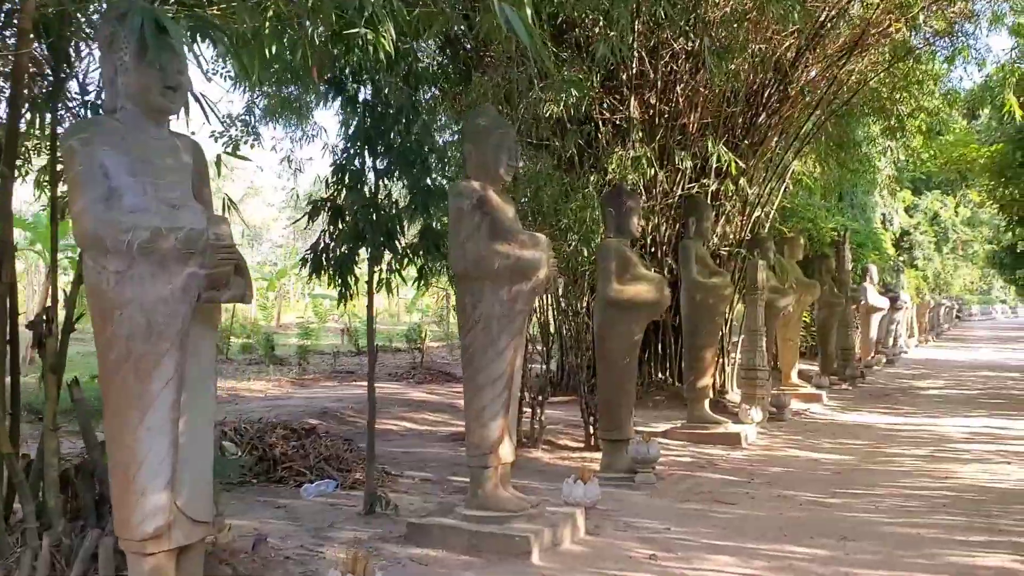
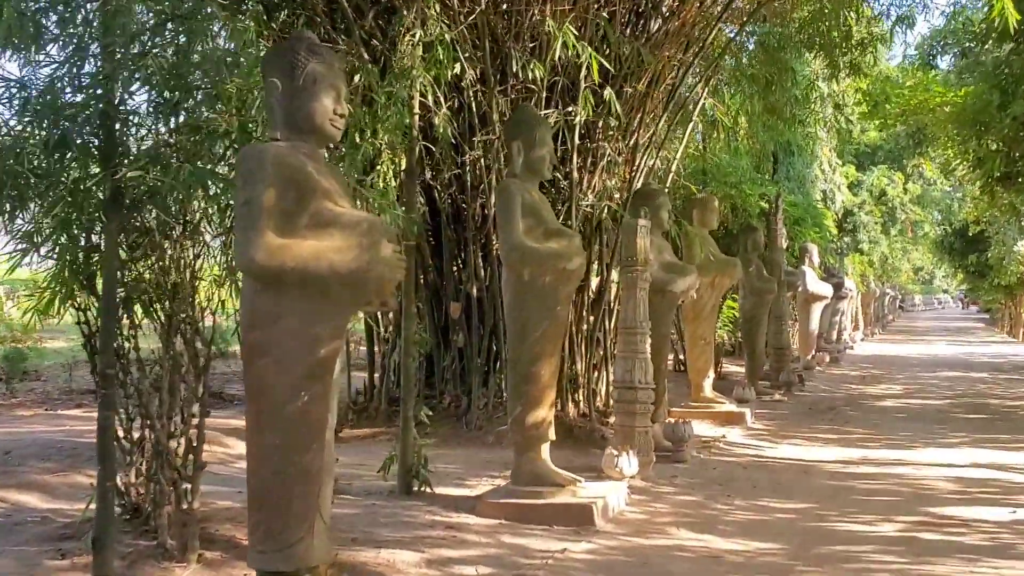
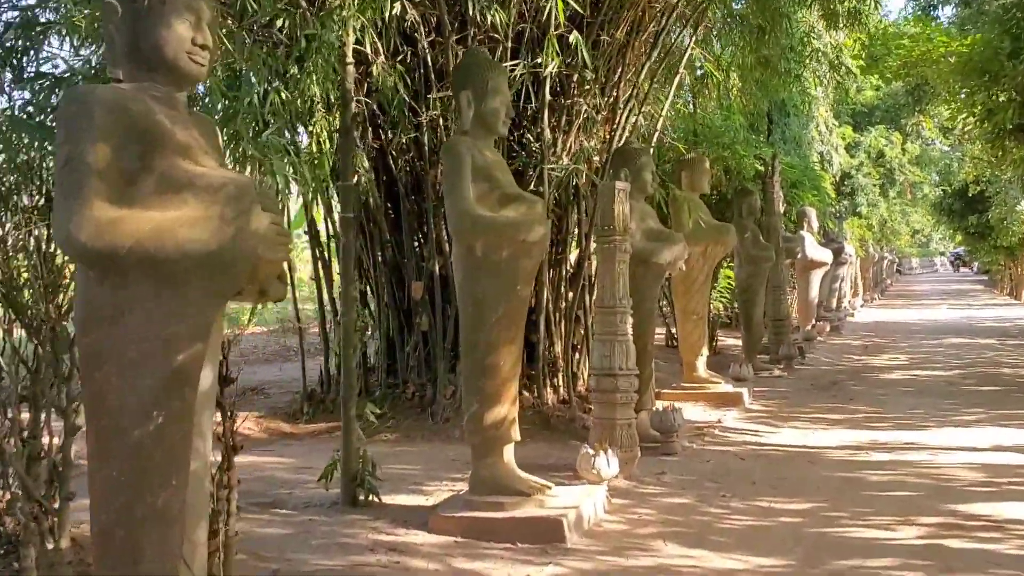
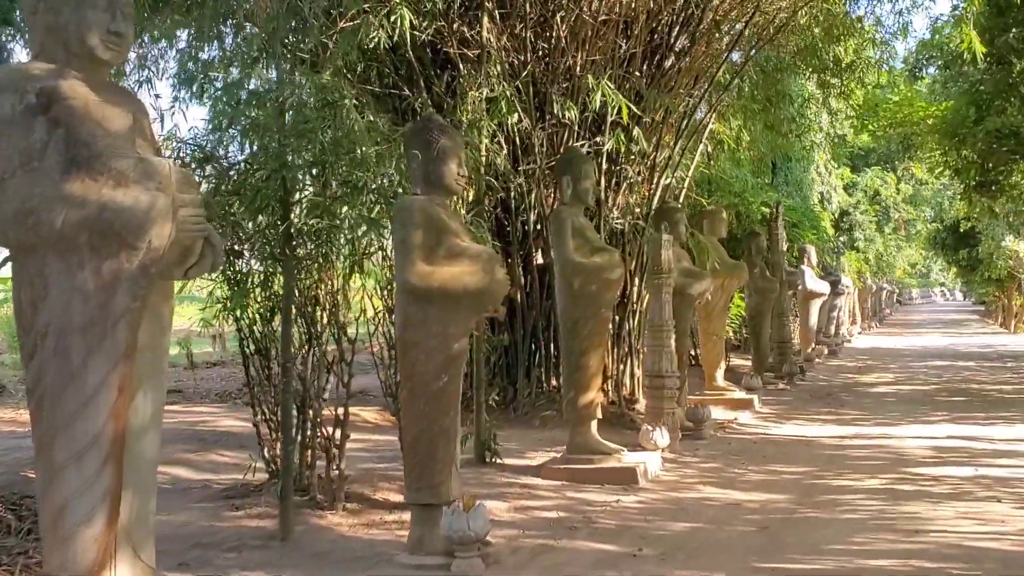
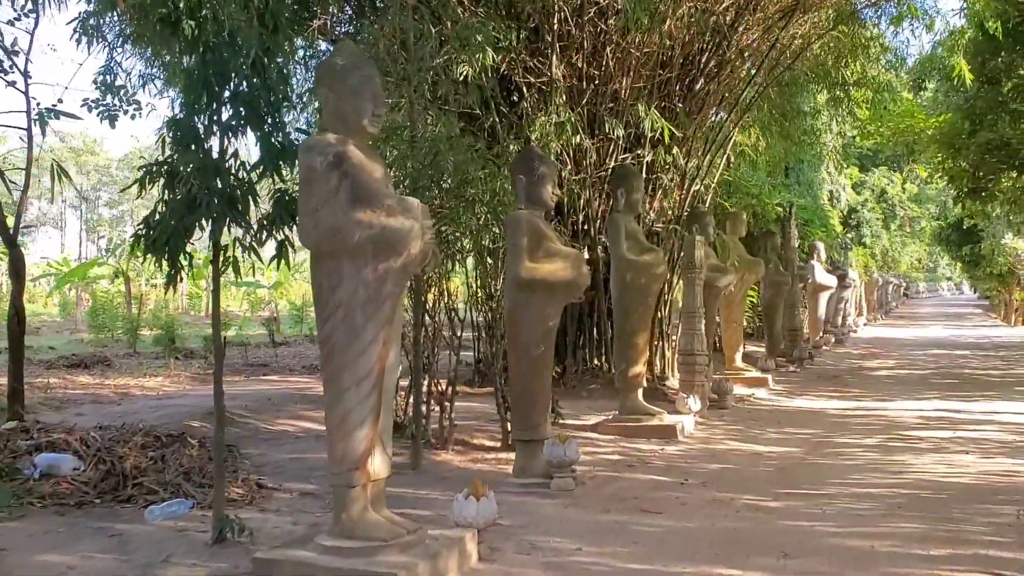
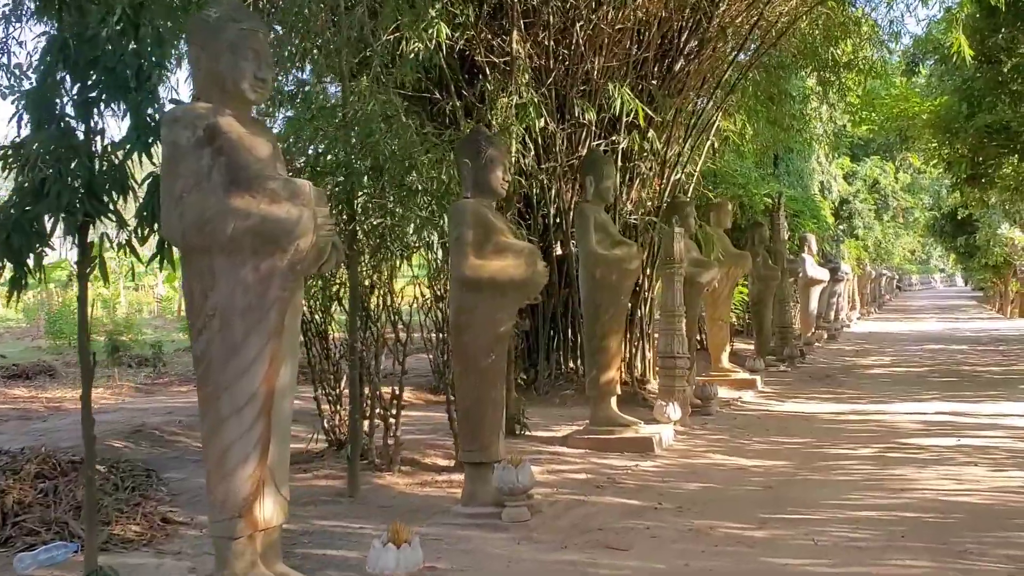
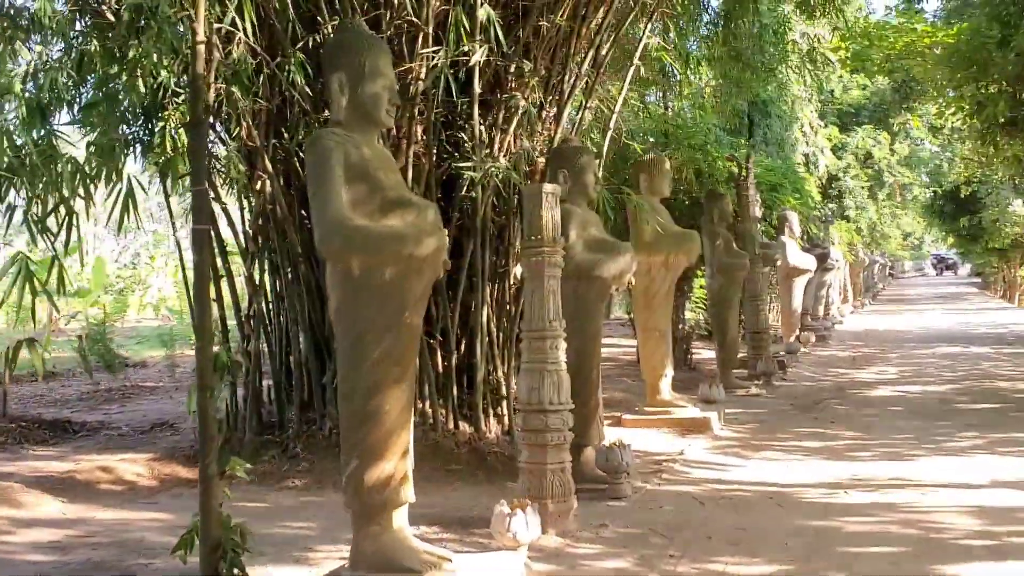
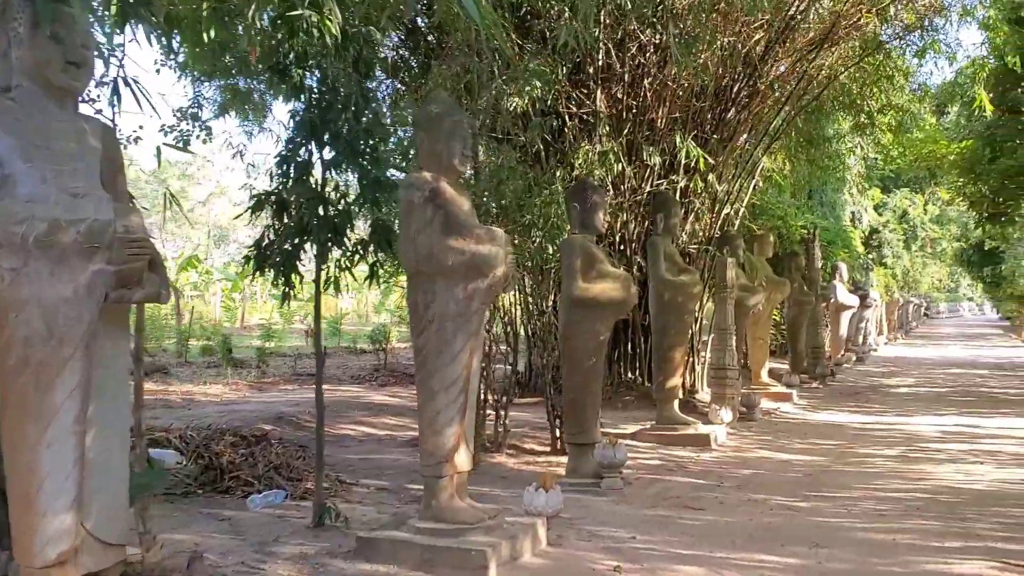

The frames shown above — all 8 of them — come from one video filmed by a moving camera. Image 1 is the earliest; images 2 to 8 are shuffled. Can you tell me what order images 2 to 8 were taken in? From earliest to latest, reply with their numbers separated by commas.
8, 5, 6, 4, 2, 3, 7
